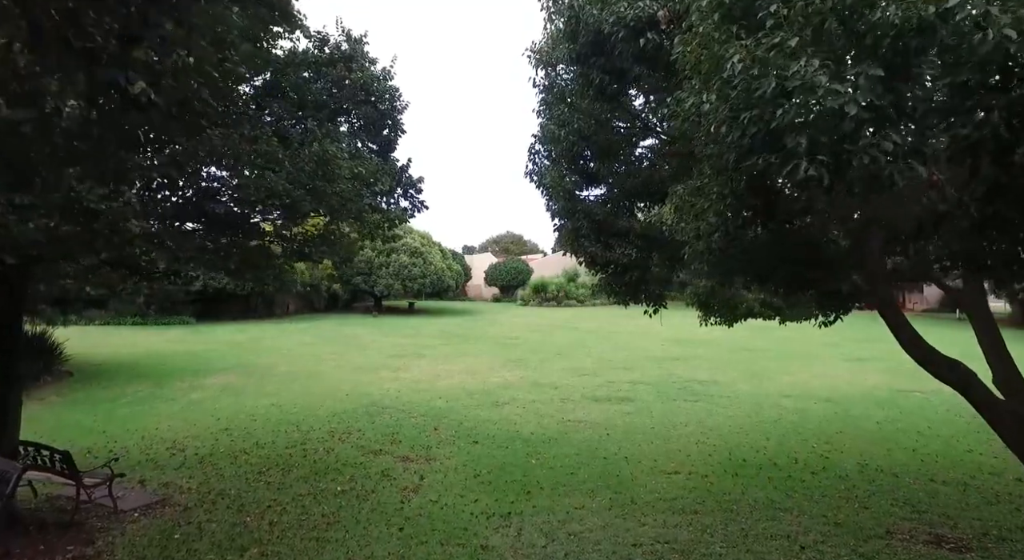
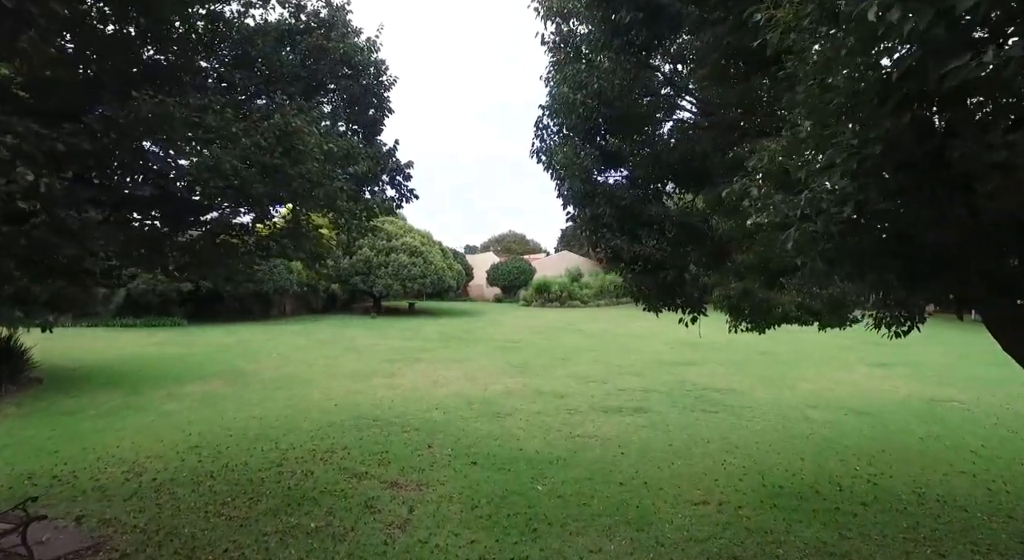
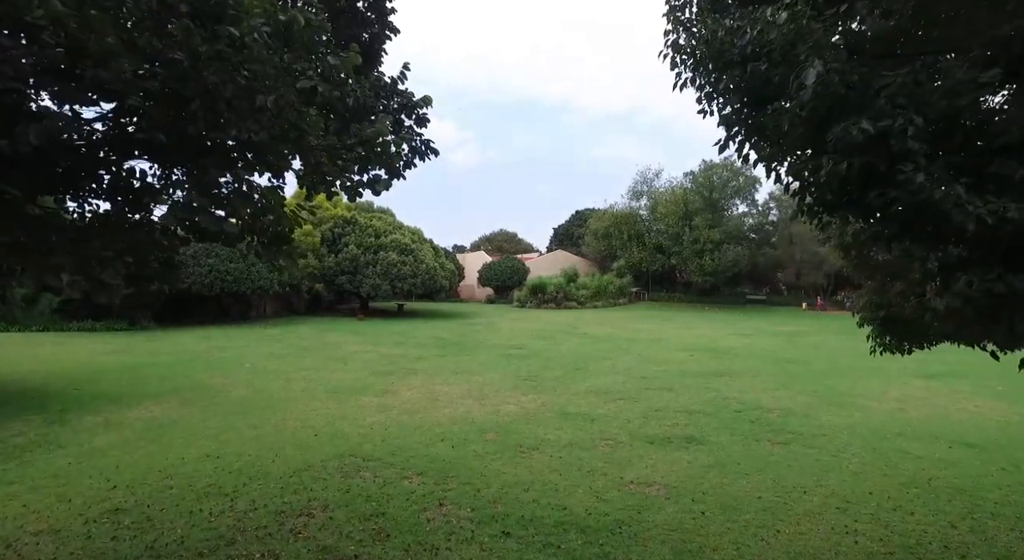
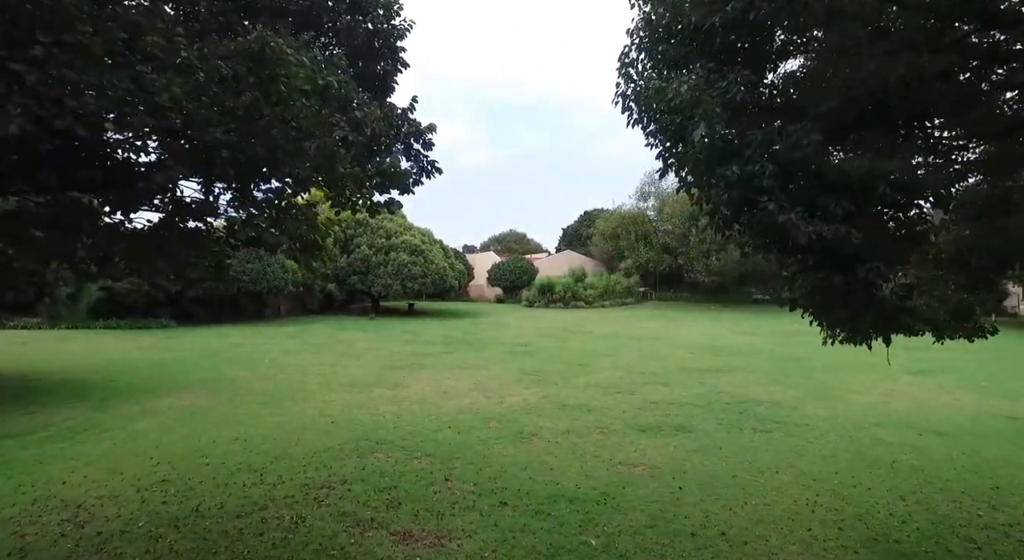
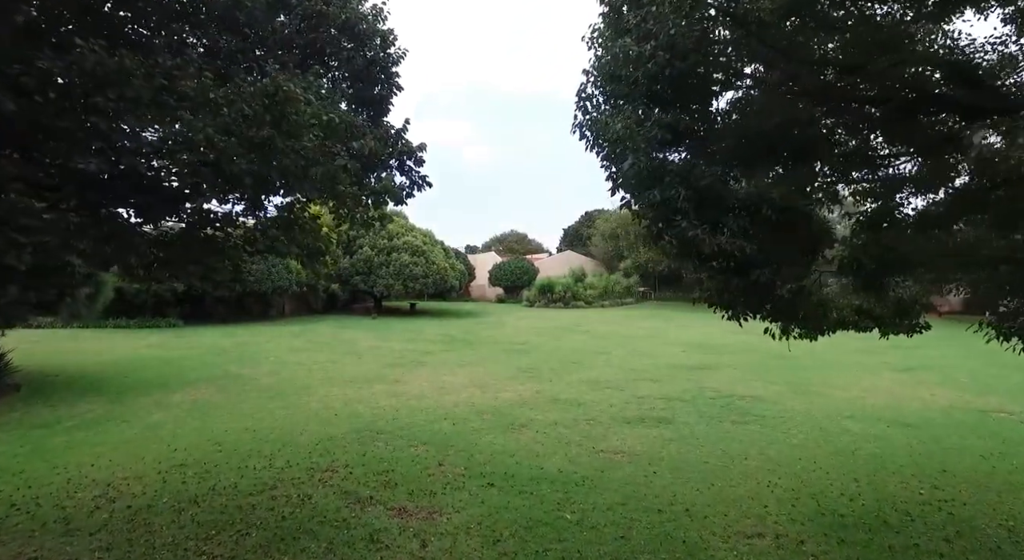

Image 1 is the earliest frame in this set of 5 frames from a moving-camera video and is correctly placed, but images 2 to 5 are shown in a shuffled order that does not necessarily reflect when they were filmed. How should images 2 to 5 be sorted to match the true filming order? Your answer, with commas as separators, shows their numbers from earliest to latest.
2, 5, 4, 3
